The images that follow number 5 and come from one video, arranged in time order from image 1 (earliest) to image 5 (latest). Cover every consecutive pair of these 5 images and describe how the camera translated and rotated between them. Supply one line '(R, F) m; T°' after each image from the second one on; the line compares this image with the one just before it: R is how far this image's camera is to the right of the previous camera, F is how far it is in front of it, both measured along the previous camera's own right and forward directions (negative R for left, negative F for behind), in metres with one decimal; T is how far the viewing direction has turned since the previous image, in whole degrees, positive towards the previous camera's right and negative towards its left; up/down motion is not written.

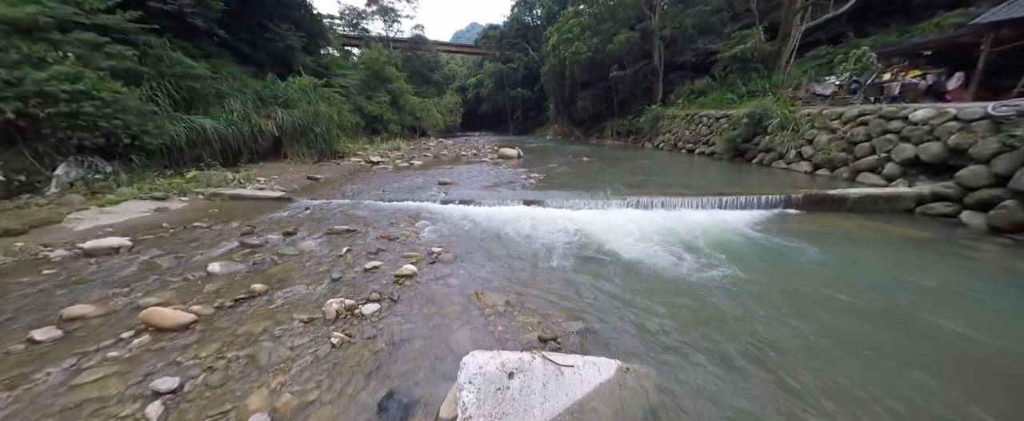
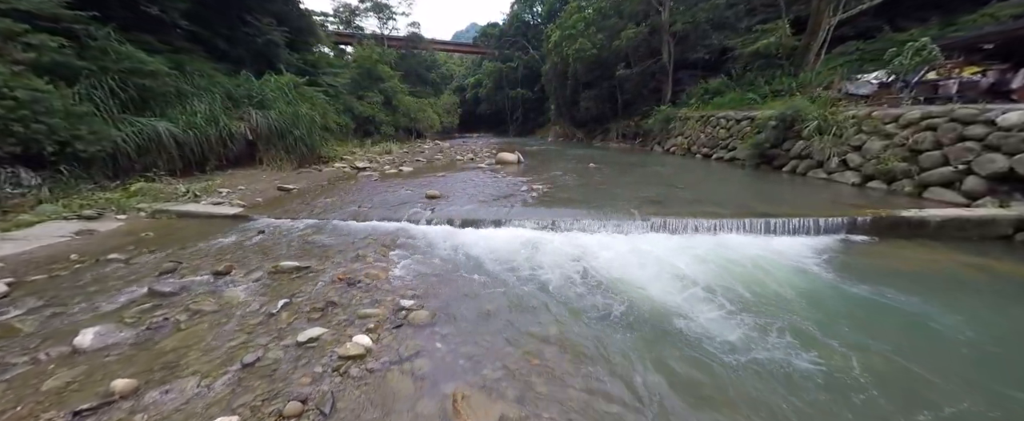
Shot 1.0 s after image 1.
(0.0, +0.8) m; 0°
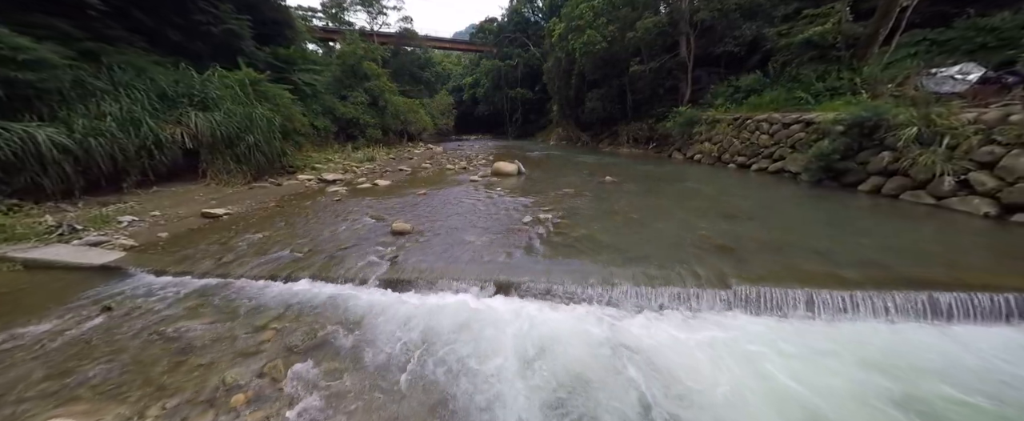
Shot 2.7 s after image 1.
(0.0, +1.4) m; 0°
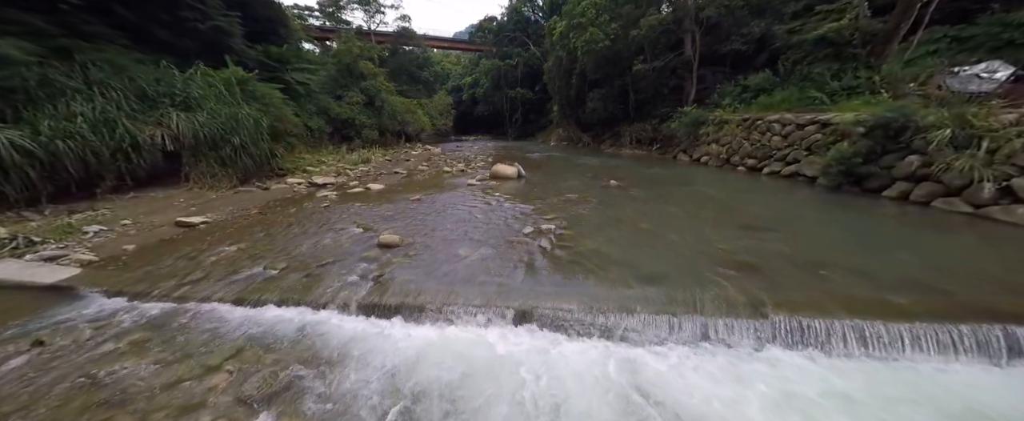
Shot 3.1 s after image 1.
(0.0, +0.3) m; 0°
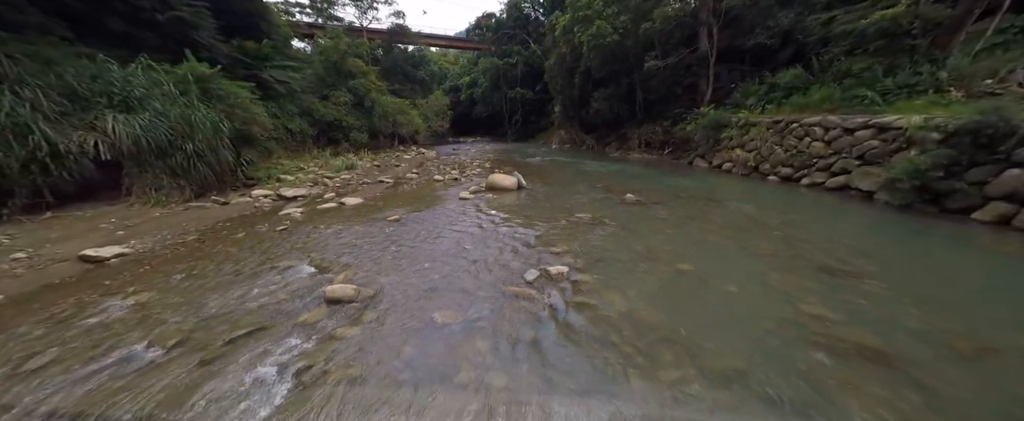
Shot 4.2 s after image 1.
(0.0, +0.9) m; 0°
